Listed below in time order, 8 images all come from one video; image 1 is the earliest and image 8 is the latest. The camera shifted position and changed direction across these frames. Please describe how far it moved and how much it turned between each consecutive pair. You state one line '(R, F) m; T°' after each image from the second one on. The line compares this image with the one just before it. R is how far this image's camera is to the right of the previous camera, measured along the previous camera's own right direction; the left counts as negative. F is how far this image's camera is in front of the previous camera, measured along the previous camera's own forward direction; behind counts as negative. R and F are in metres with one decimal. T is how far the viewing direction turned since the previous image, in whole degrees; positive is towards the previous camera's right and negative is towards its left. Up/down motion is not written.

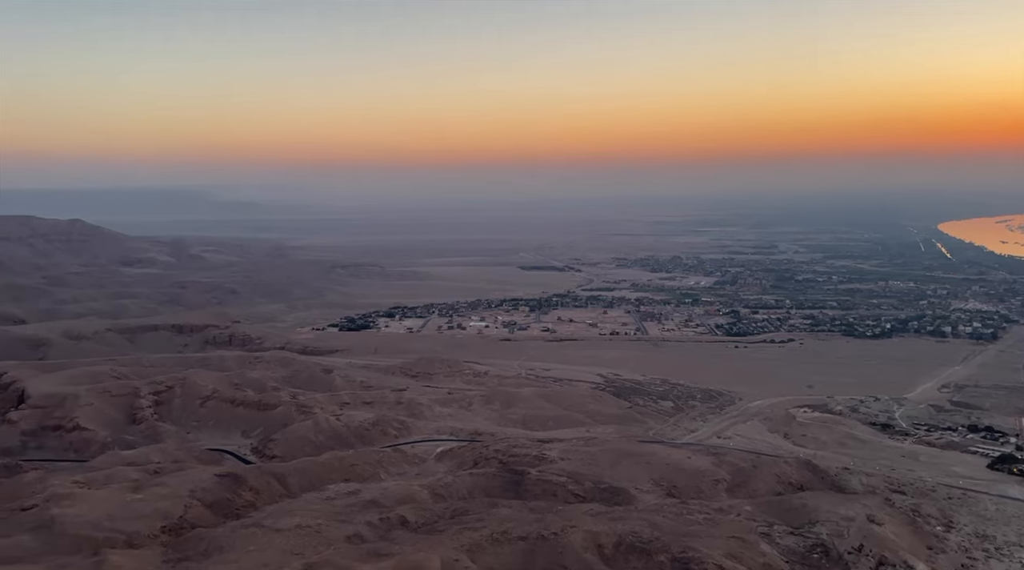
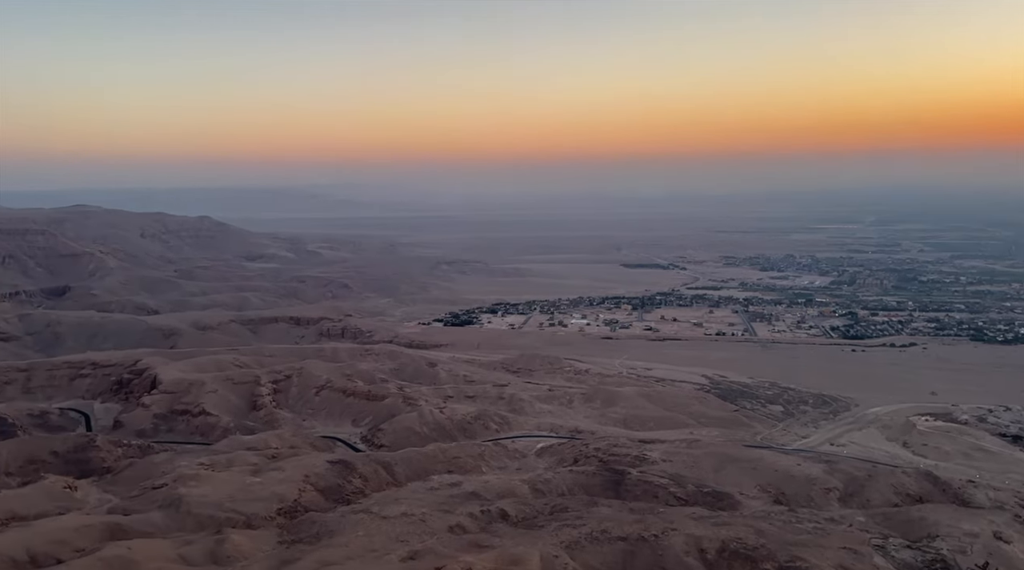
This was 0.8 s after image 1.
(0.0, +0.4) m; -6°
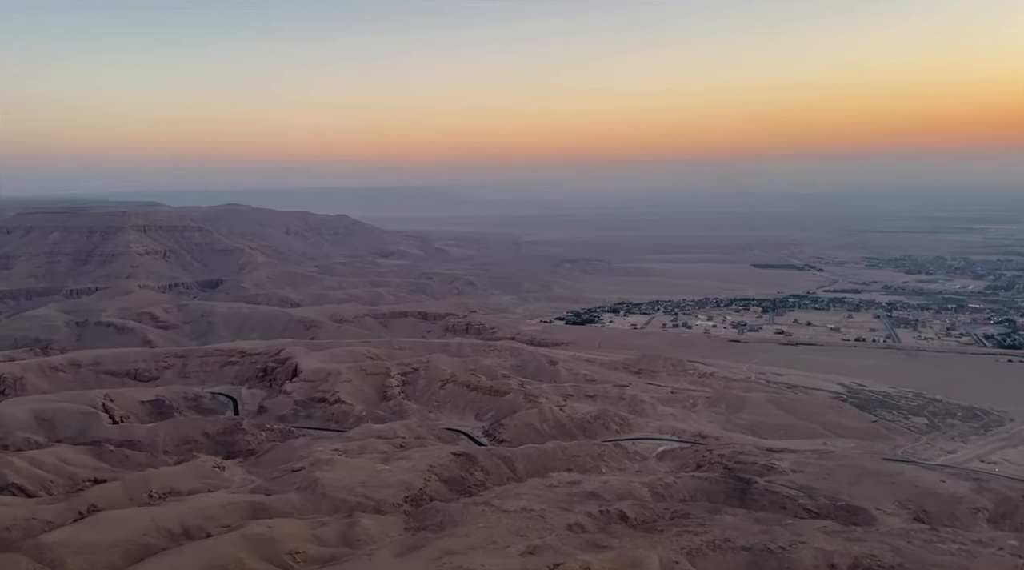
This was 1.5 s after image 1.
(0.0, +0.5) m; -7°
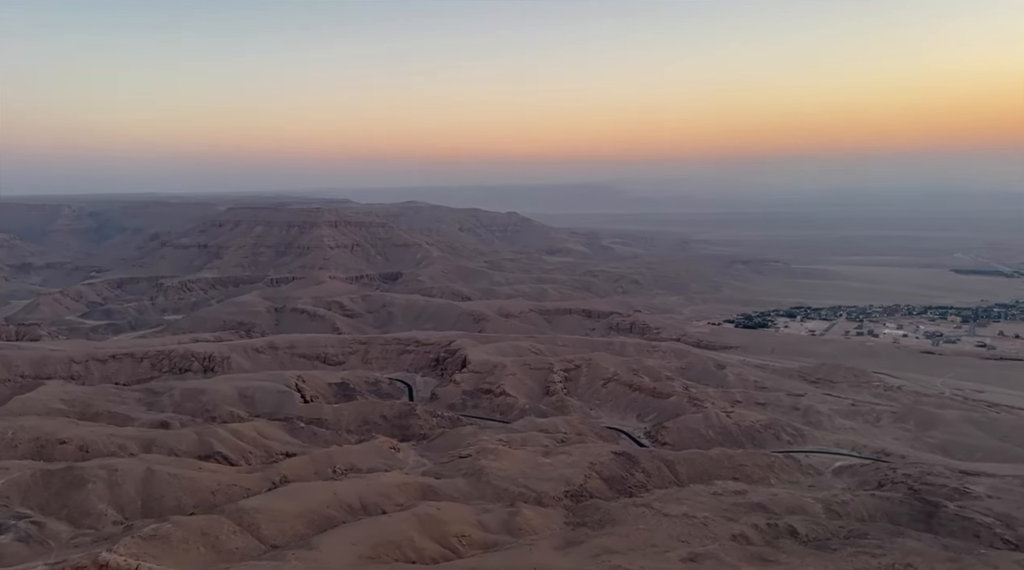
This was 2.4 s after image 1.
(-0.1, +0.7) m; -10°
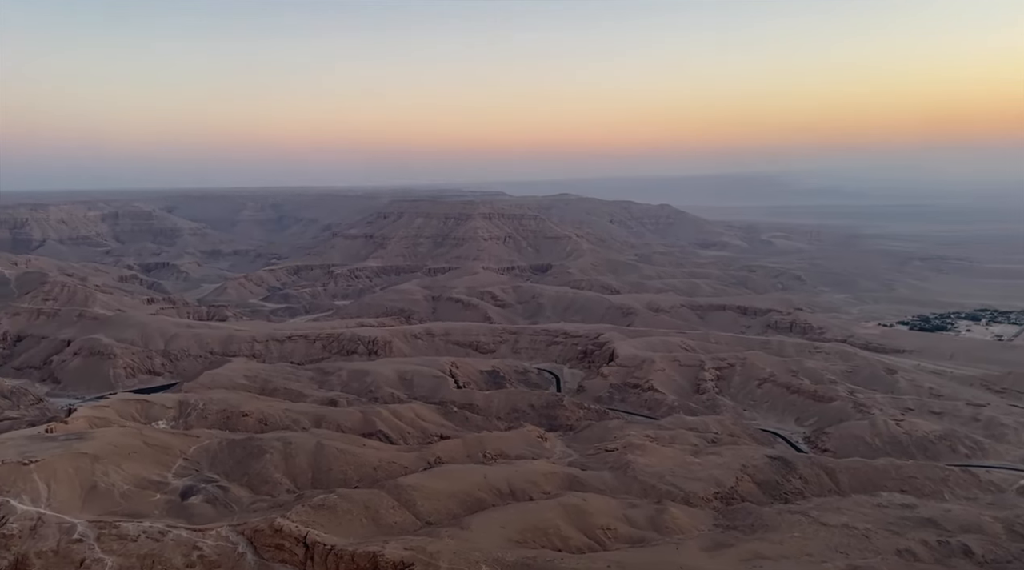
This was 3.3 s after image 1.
(-0.4, -0.1) m; -9°
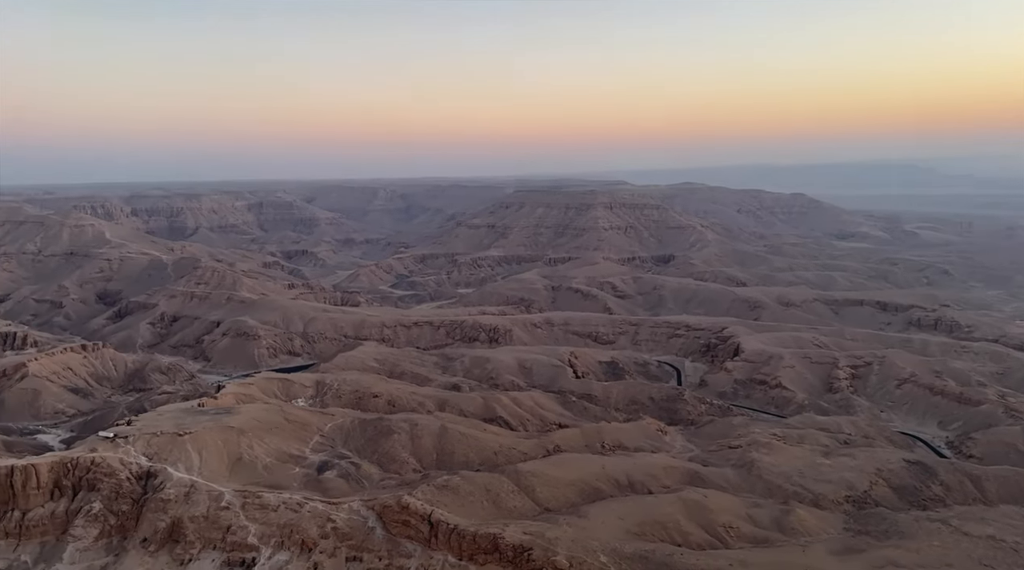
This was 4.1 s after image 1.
(+0.2, -1.0) m; -8°
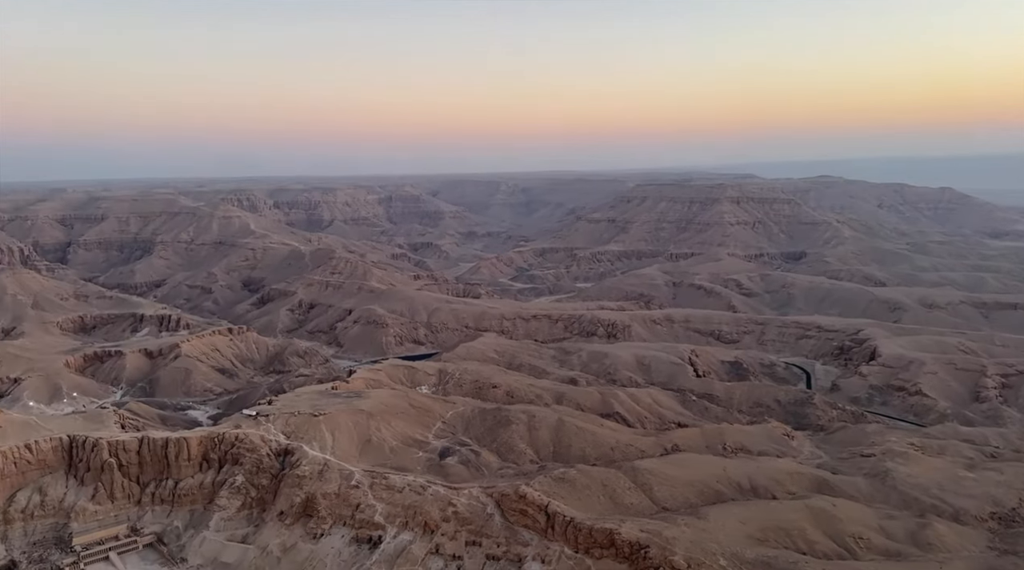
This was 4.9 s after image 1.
(+2.3, -0.3) m; -10°
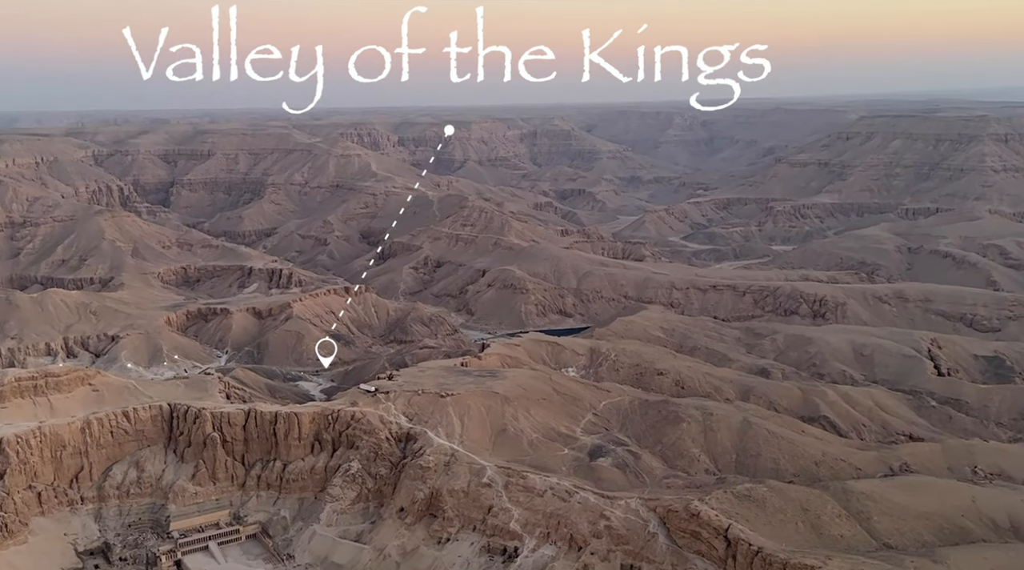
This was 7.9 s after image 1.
(0.0, +12.1) m; -11°
